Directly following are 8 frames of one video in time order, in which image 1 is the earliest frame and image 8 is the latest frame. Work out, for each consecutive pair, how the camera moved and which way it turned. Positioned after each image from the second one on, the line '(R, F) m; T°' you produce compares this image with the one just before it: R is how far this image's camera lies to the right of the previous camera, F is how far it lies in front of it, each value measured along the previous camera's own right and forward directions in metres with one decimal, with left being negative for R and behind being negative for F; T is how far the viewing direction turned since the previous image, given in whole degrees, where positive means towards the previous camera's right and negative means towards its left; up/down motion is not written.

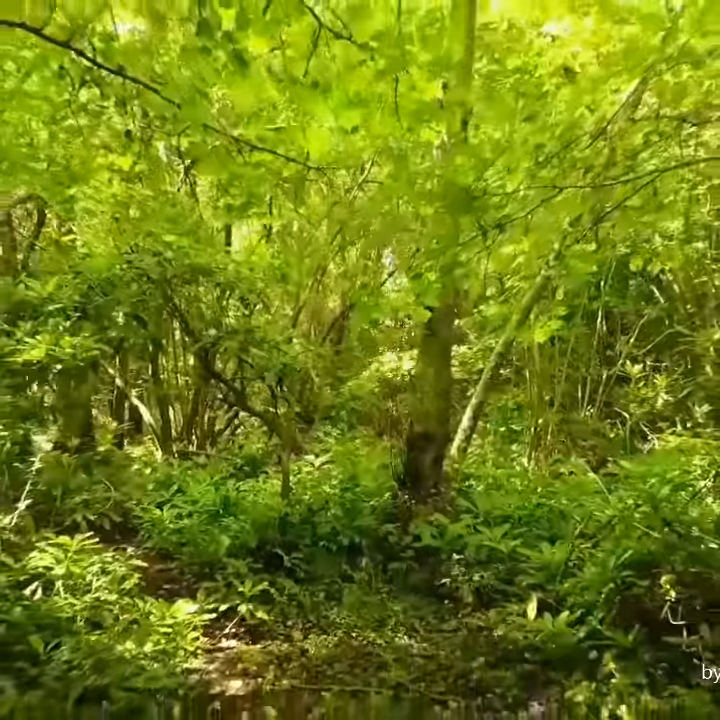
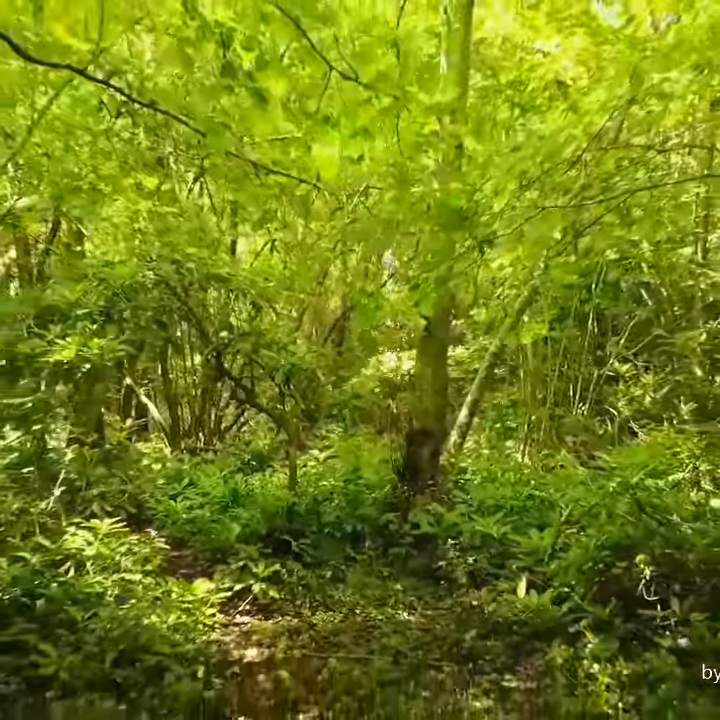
(0.0, -0.5) m; 0°
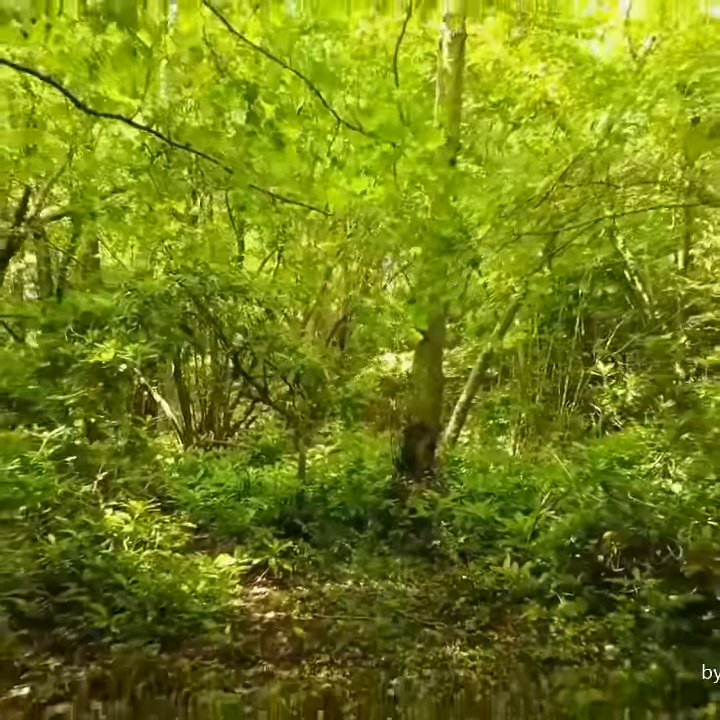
(0.0, -0.8) m; 0°
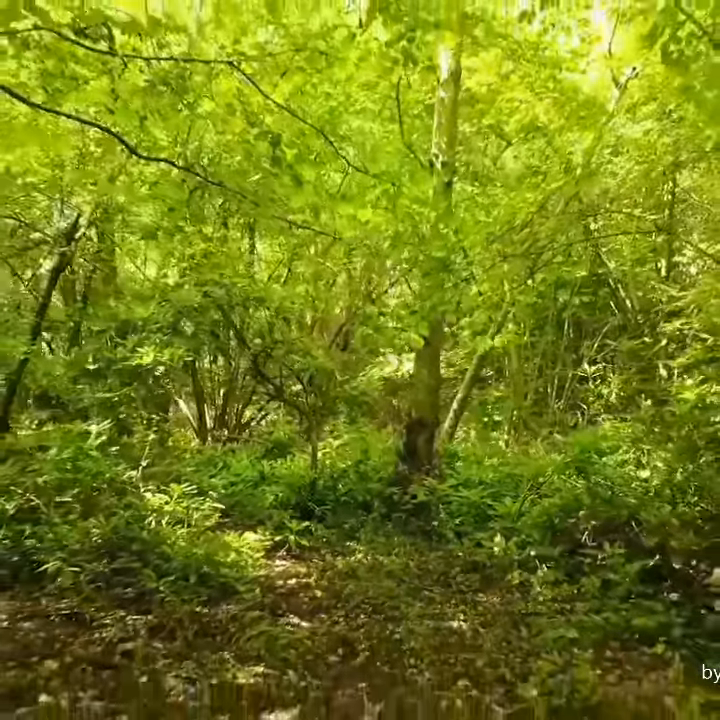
(-0.1, -1.0) m; 0°
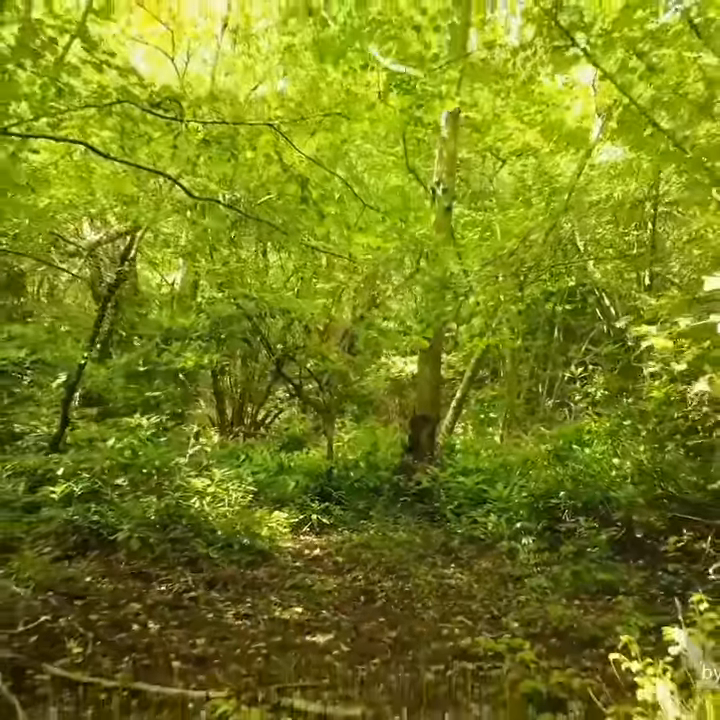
(-0.1, -1.3) m; 0°
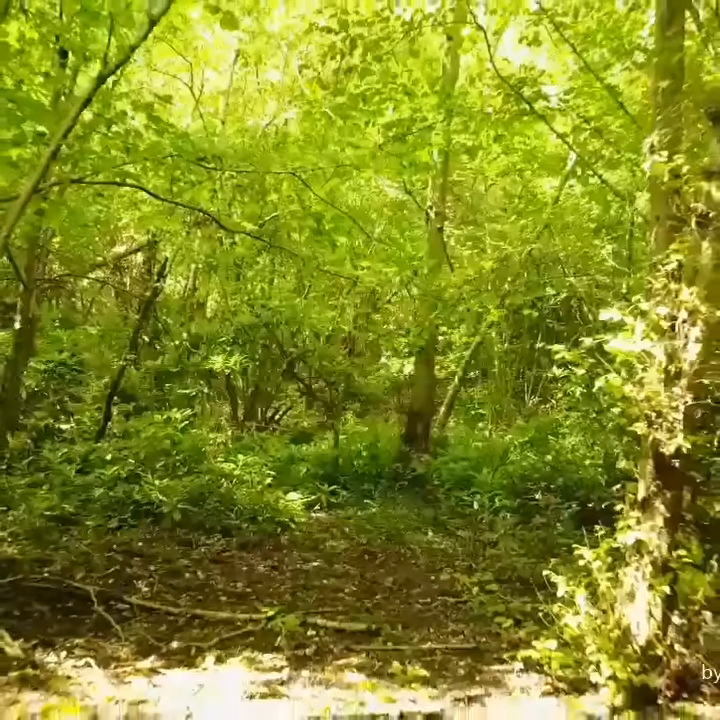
(0.0, -1.5) m; 0°
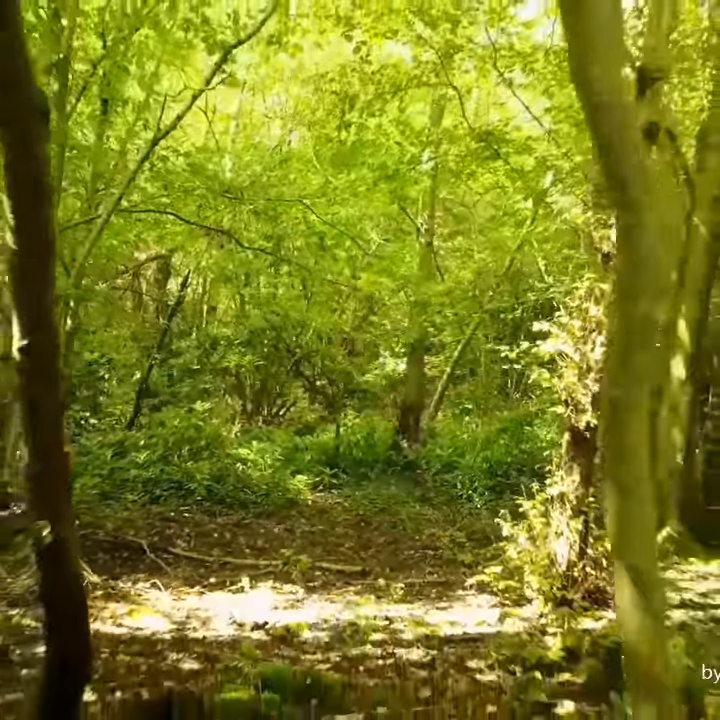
(0.0, -1.6) m; 0°
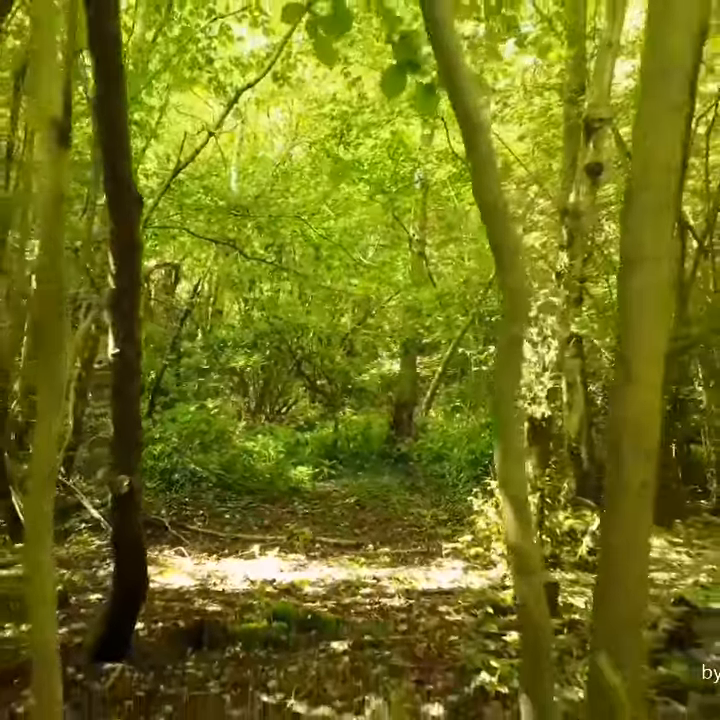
(+0.1, -1.1) m; 0°
